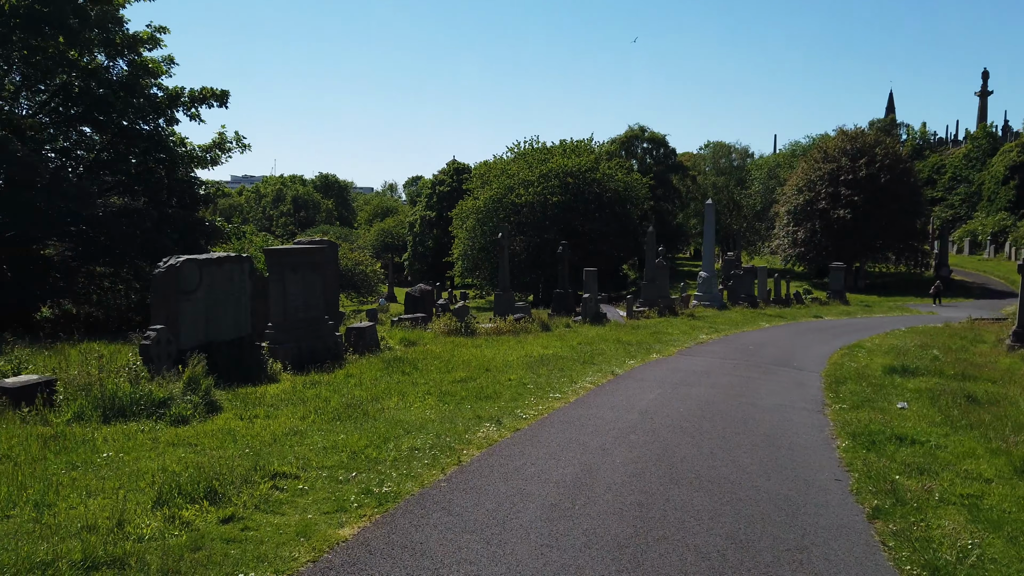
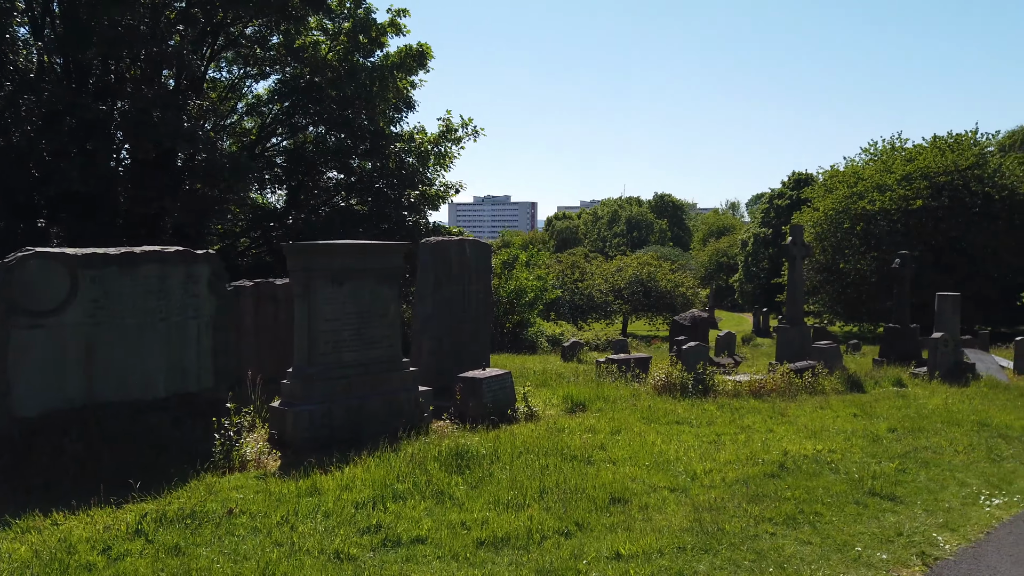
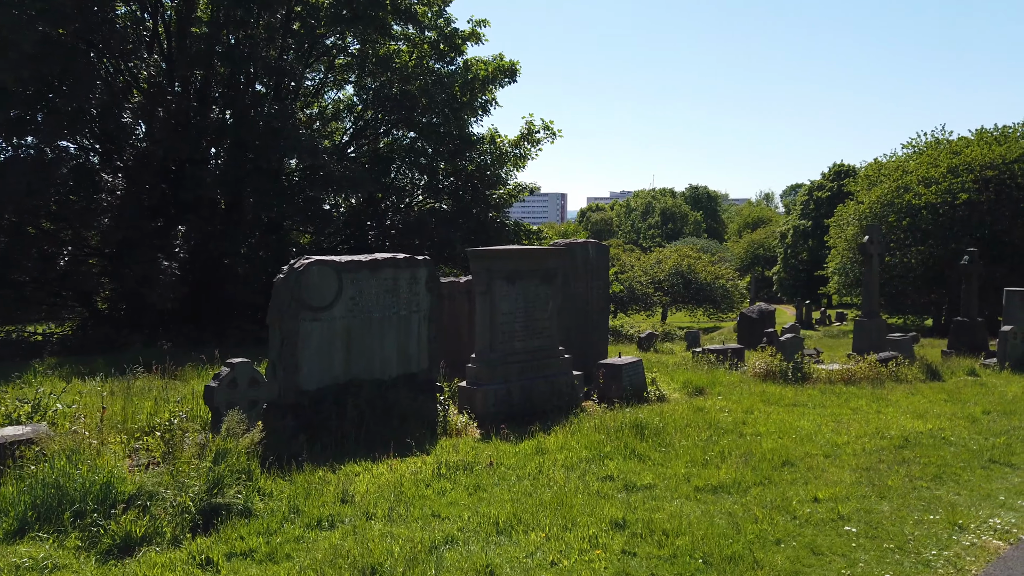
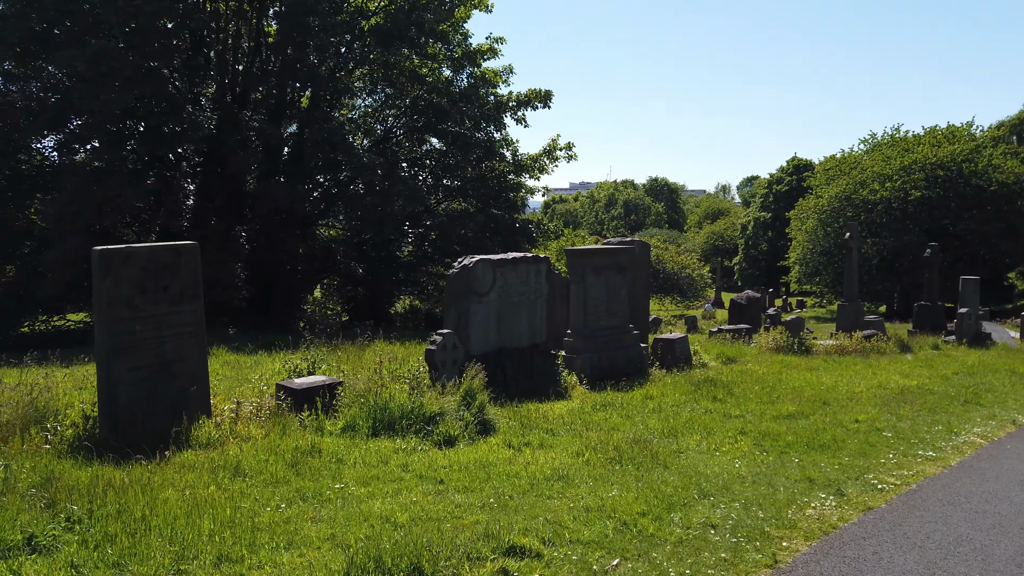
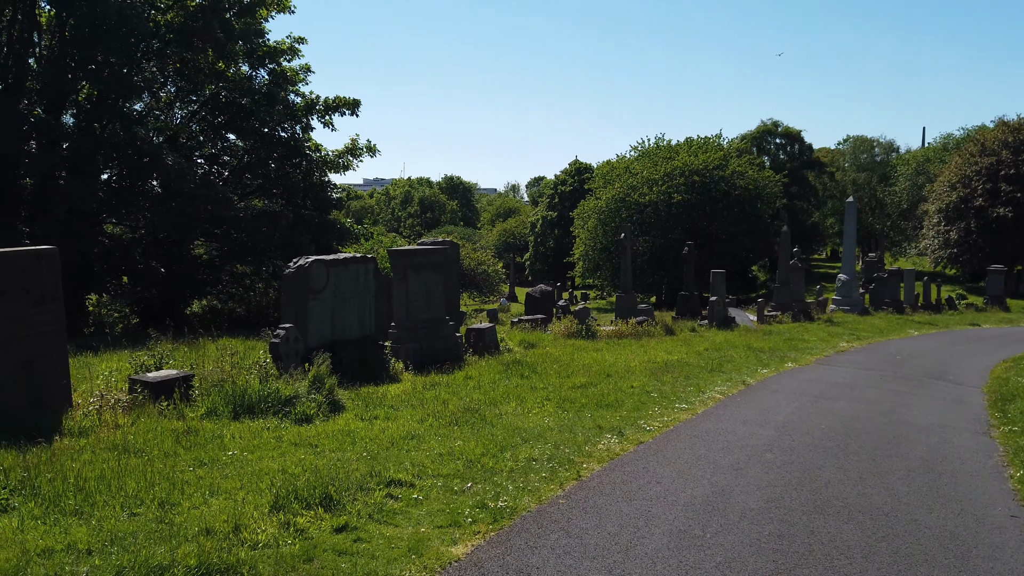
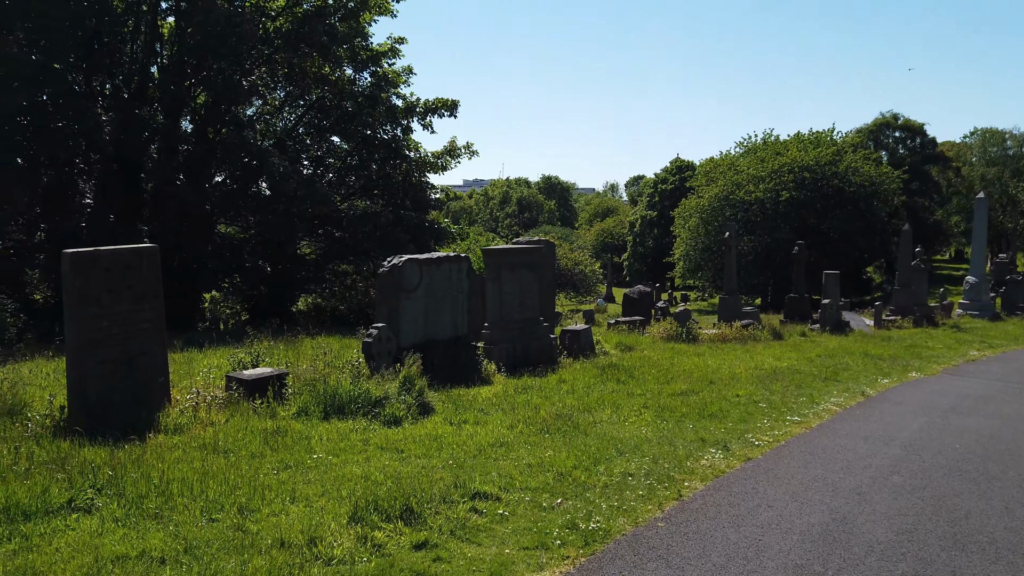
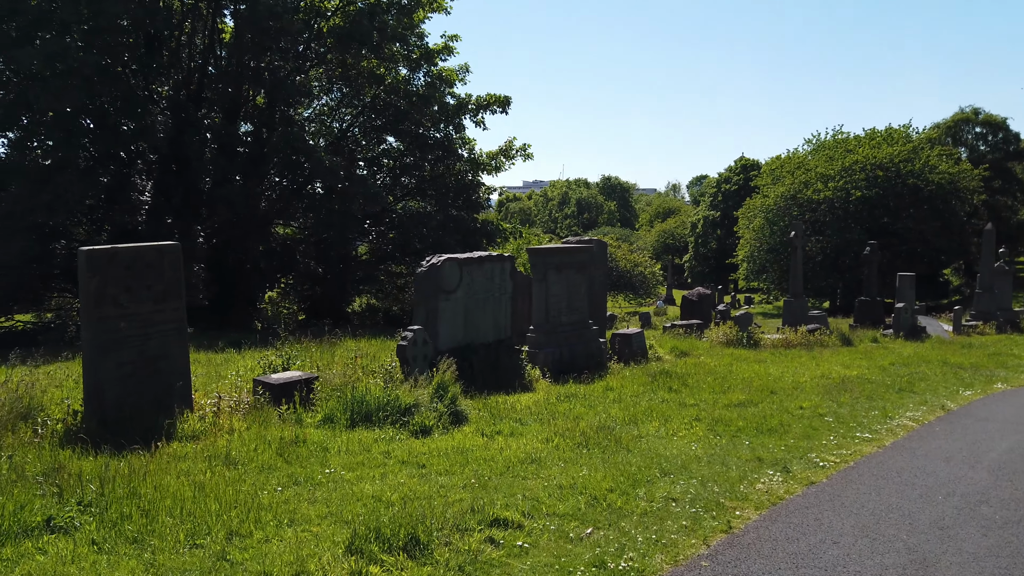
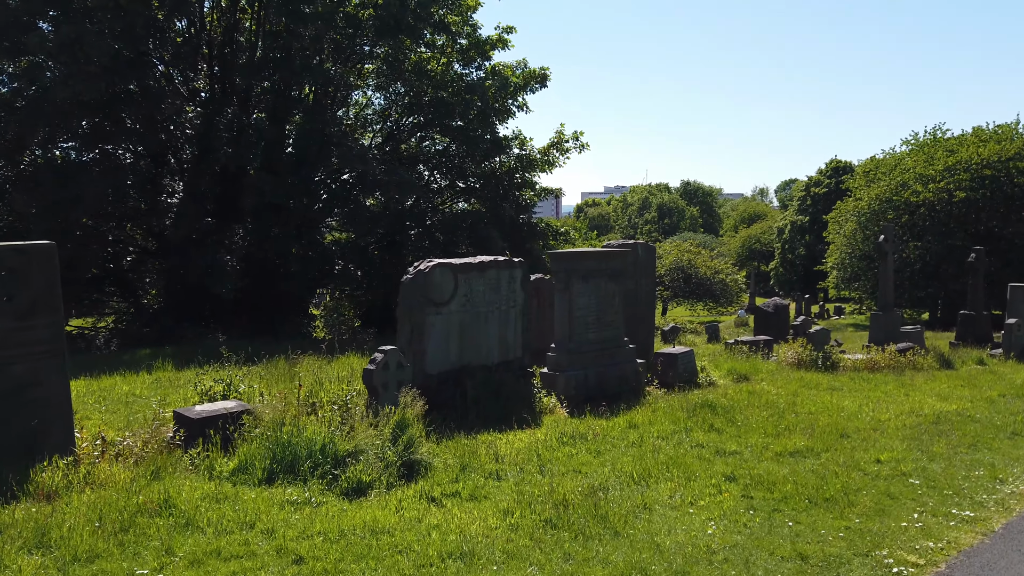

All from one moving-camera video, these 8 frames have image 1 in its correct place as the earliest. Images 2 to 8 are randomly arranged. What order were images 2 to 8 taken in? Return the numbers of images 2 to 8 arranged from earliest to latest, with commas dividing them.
5, 6, 7, 4, 8, 3, 2
